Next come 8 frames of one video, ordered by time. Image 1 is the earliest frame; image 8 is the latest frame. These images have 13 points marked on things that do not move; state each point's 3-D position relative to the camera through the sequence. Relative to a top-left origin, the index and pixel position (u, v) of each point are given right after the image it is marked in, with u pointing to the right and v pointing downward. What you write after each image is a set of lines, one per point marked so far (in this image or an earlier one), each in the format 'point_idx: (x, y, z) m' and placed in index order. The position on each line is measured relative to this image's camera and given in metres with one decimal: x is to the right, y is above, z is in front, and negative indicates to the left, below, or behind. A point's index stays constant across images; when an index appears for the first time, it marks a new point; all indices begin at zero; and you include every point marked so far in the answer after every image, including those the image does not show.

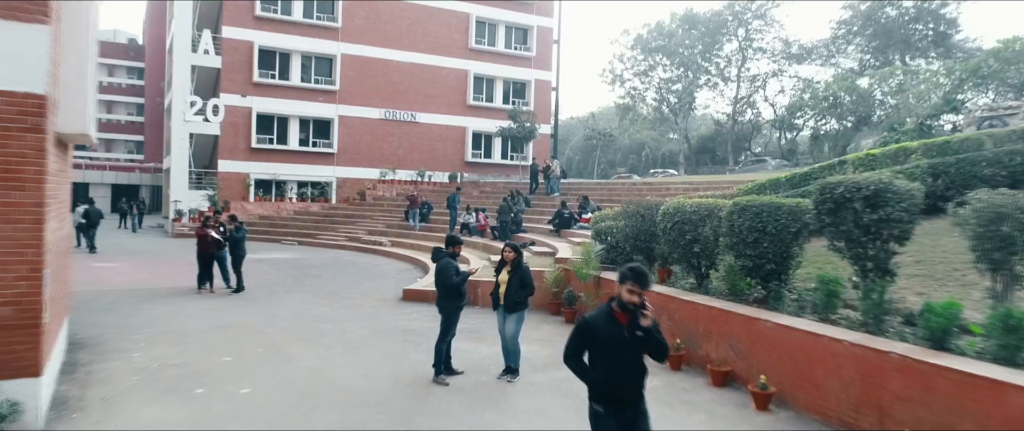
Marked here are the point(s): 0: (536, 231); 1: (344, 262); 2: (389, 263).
0: (+0.6, -0.4, +17.3) m
1: (-3.9, -1.1, +16.7) m
2: (-2.8, -1.1, +16.5) m
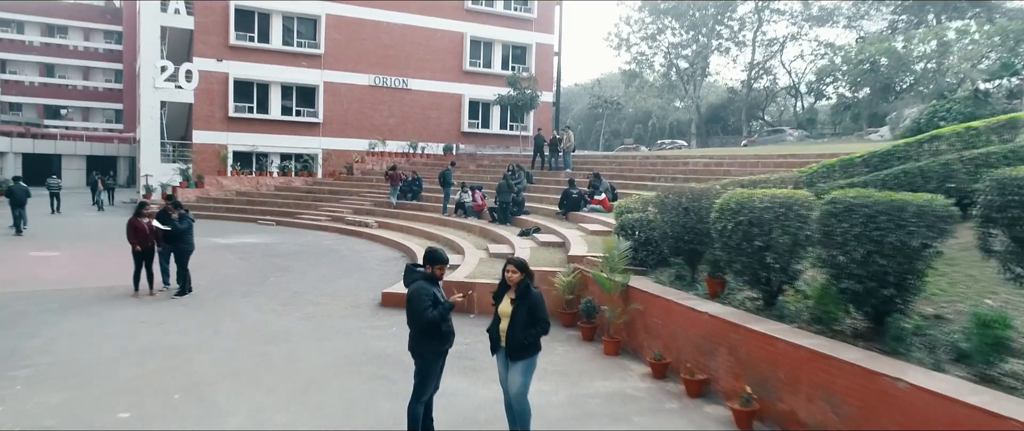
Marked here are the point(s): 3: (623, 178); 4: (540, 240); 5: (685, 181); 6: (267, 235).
0: (+0.6, +0.1, +15.3) m
1: (-3.9, -0.7, +14.7) m
2: (-2.8, -0.7, +14.5) m
3: (+2.8, +0.9, +18.0) m
4: (+0.4, -0.4, +11.0) m
5: (+3.8, +0.8, +15.8) m
6: (-5.7, -0.5, +16.7) m
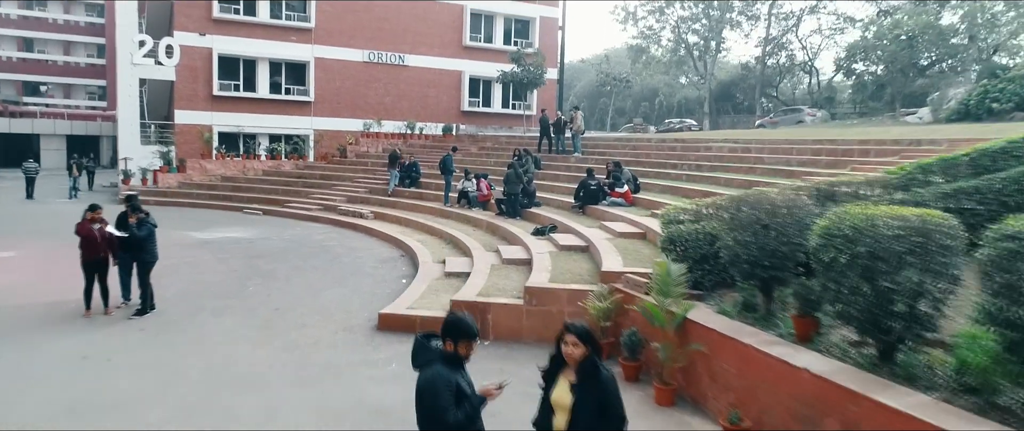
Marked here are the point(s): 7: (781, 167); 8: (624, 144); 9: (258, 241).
0: (+0.8, +0.2, +13.9) m
1: (-3.7, -0.5, +13.3) m
2: (-2.6, -0.6, +13.1) m
3: (+3.0, +1.2, +16.5) m
4: (+0.7, -0.4, +9.6) m
5: (+4.0, +0.9, +14.4) m
6: (-5.6, -0.2, +15.3) m
7: (+4.9, +0.9, +12.9) m
8: (+3.0, +1.9, +19.4) m
9: (-4.8, -0.5, +13.6) m
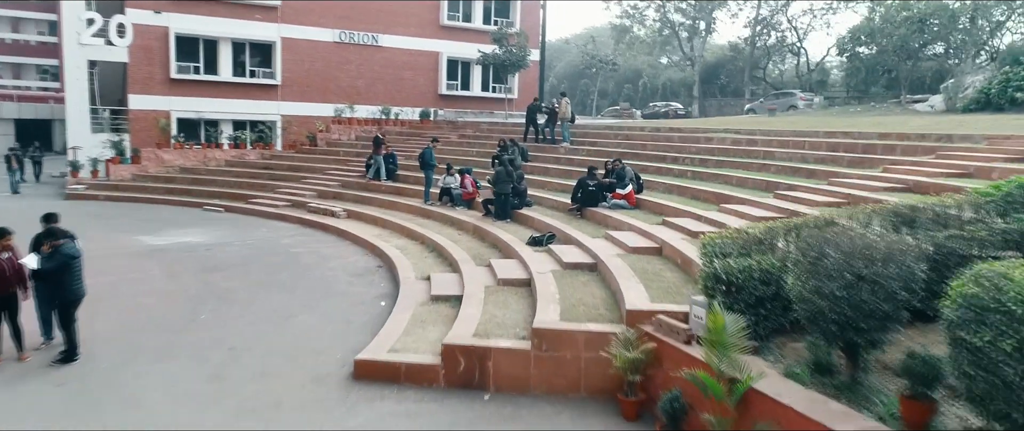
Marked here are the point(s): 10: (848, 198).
0: (+0.6, +0.2, +12.6) m
1: (-3.9, -0.6, +11.9) m
2: (-2.8, -0.6, +11.7) m
3: (+2.7, +1.3, +15.3) m
4: (+0.6, -0.5, +8.4) m
5: (+3.8, +0.9, +13.2) m
6: (-5.8, -0.3, +13.8) m
7: (+4.7, +0.8, +11.8) m
8: (+2.6, +2.1, +18.2) m
9: (-5.0, -0.5, +12.2) m
10: (+4.0, +0.2, +8.6) m
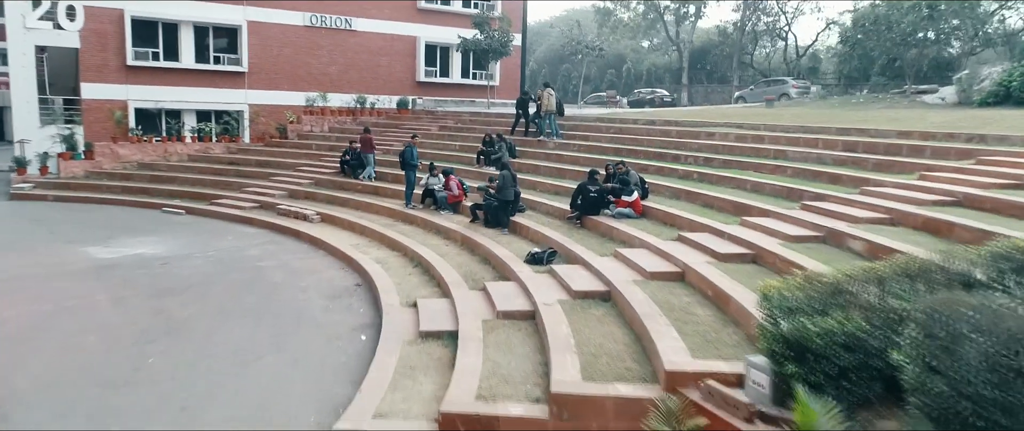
0: (+0.5, +0.1, +11.5) m
1: (-4.0, -0.7, +10.6) m
2: (-2.9, -0.8, +10.5) m
3: (+2.4, +1.2, +14.3) m
4: (+0.6, -0.7, +7.3) m
5: (+3.6, +0.9, +12.2) m
6: (-6.0, -0.4, +12.5) m
7: (+4.6, +0.7, +10.8) m
8: (+2.3, +2.2, +17.1) m
9: (-5.1, -0.7, +10.9) m
10: (+4.0, 0.0, +7.6) m
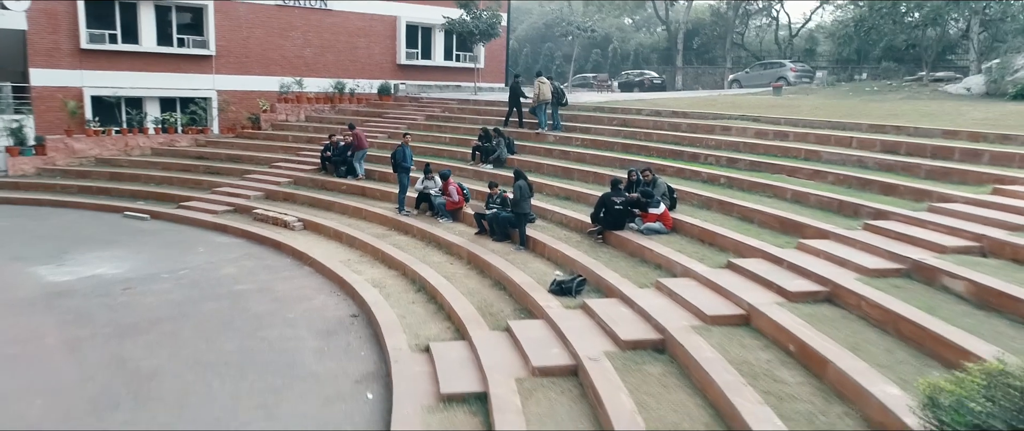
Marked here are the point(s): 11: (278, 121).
0: (+0.6, -0.1, +10.4) m
1: (-3.8, -0.9, +9.3) m
2: (-2.7, -1.0, +9.2) m
3: (+2.4, +1.2, +13.1) m
4: (+0.9, -1.0, +6.2) m
5: (+3.7, +0.8, +11.1) m
6: (-5.9, -0.5, +11.1) m
7: (+4.7, +0.6, +9.8) m
8: (+2.2, +2.2, +15.9) m
9: (-5.0, -0.9, +9.5) m
10: (+4.3, -0.2, +6.6) m
11: (-6.1, +2.5, +18.8) m
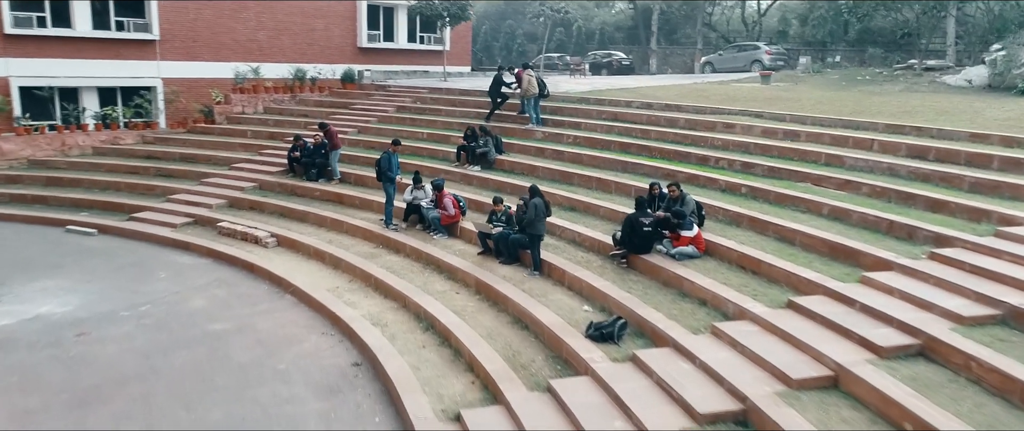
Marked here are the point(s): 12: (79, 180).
0: (+0.7, -0.3, +9.4) m
1: (-3.6, -1.3, +8.1) m
2: (-2.5, -1.3, +8.1) m
3: (+2.3, +1.1, +12.3) m
4: (+1.3, -1.4, +5.3) m
5: (+3.7, +0.6, +10.4) m
6: (-5.8, -0.8, +9.7) m
7: (+4.8, +0.4, +9.1) m
8: (+1.8, +2.2, +15.0) m
9: (-4.8, -1.2, +8.2) m
10: (+4.7, -0.5, +5.9) m
11: (-6.7, +2.5, +17.2) m
12: (-8.4, +0.7, +13.9) m
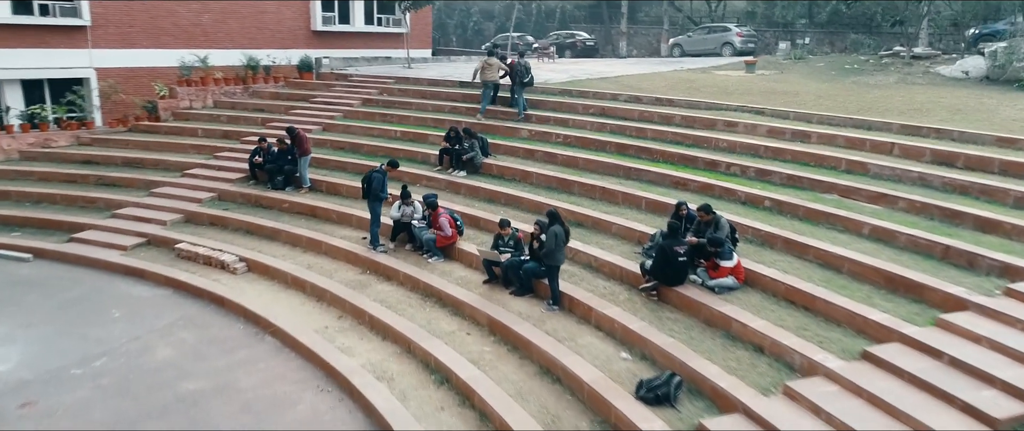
0: (+0.8, -0.5, +8.5) m
1: (-3.4, -1.7, +6.9) m
2: (-2.3, -1.7, +7.0) m
3: (+2.1, +1.0, +11.4) m
4: (+1.8, -1.8, +4.5) m
5: (+3.7, +0.5, +9.7) m
6: (-5.7, -1.2, +8.3) m
7: (+4.9, +0.2, +8.5) m
8: (+1.4, +2.2, +14.1) m
9: (-4.6, -1.6, +6.9) m
10: (+5.0, -0.8, +5.4) m
11: (-7.2, +2.3, +15.6) m
12: (-8.7, +0.4, +12.2) m
